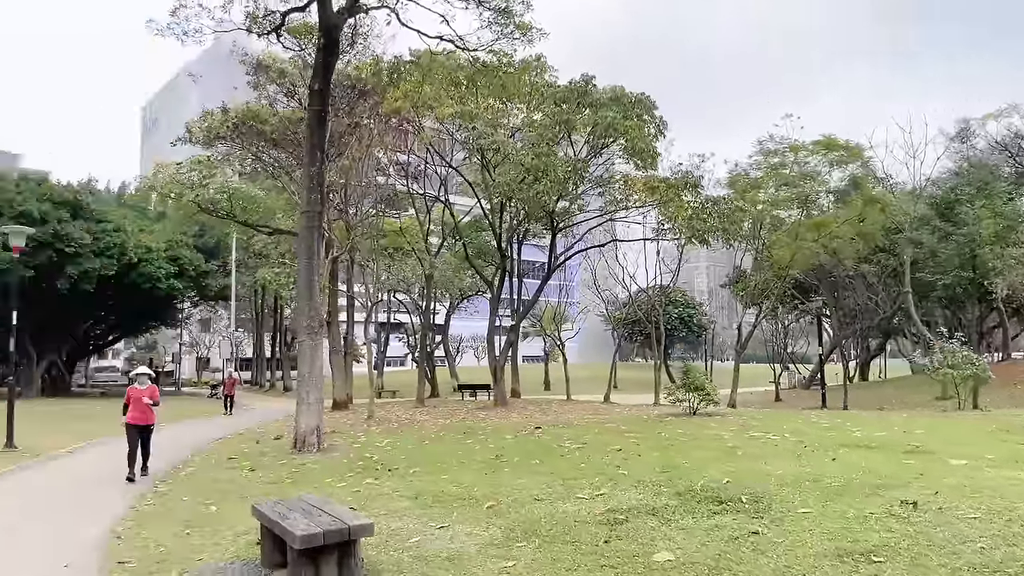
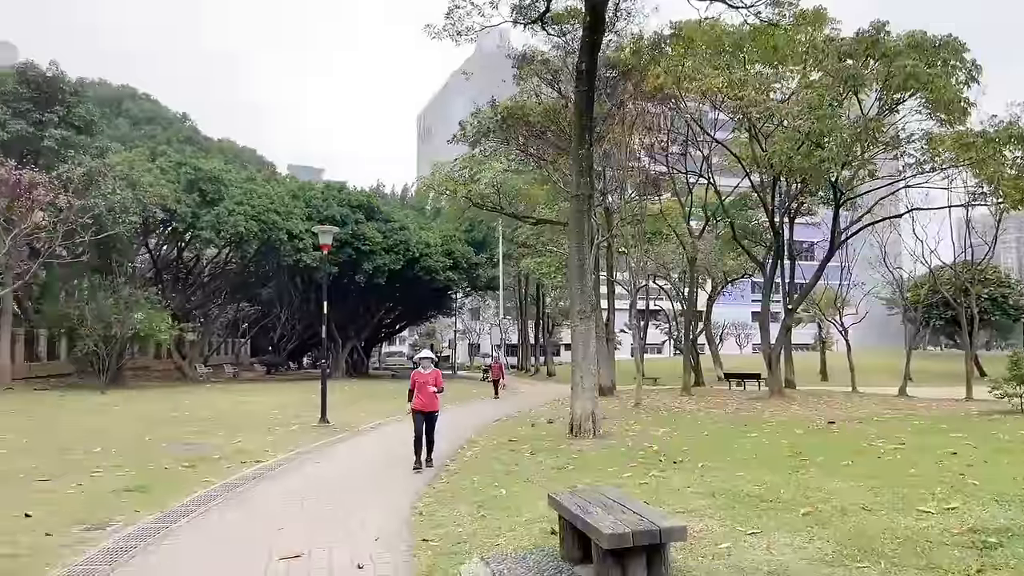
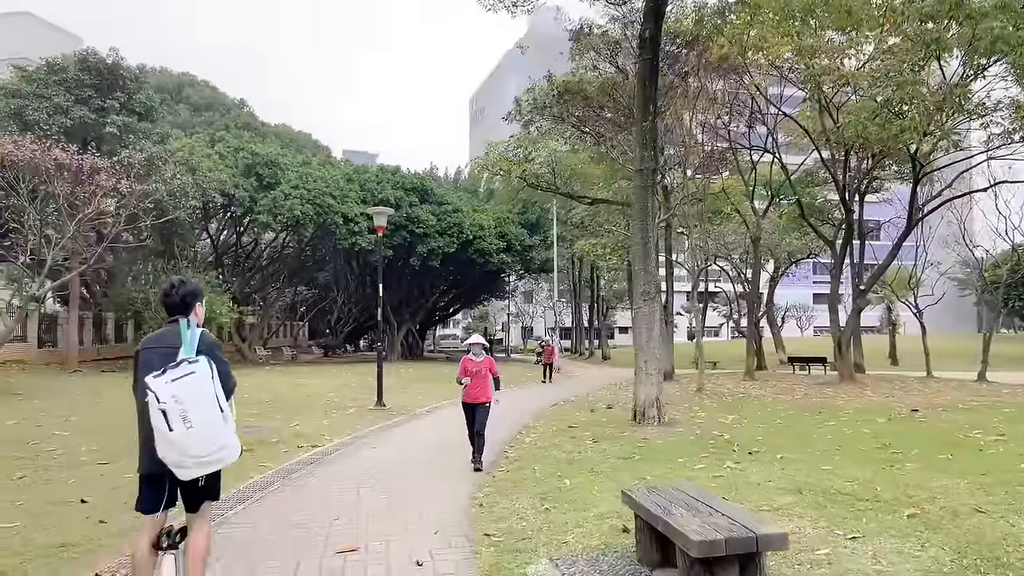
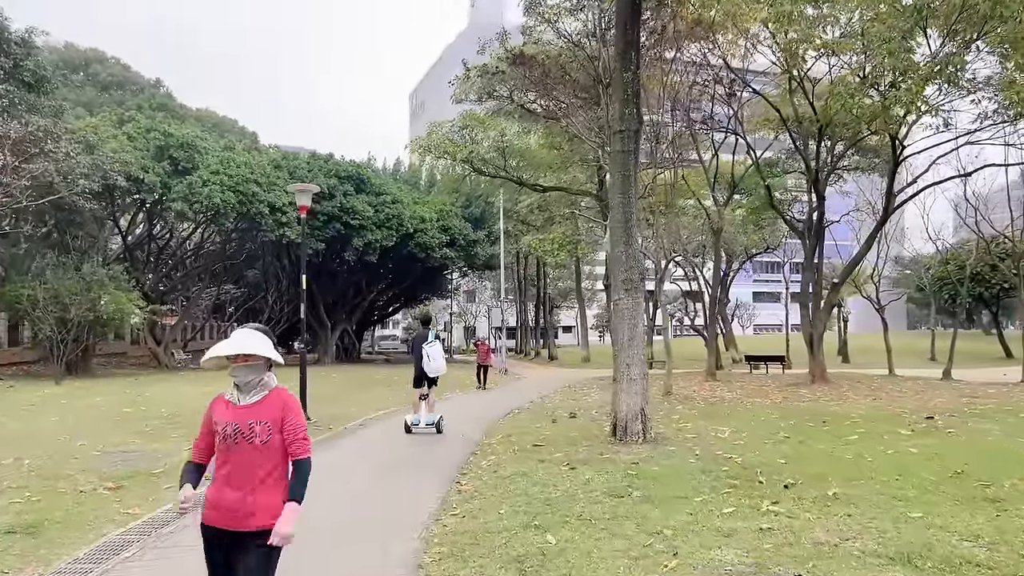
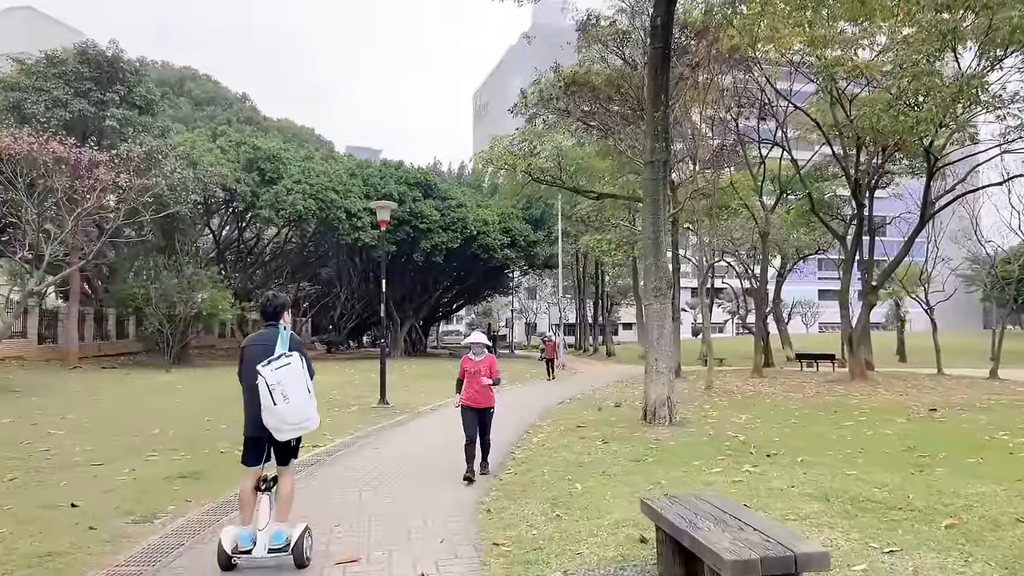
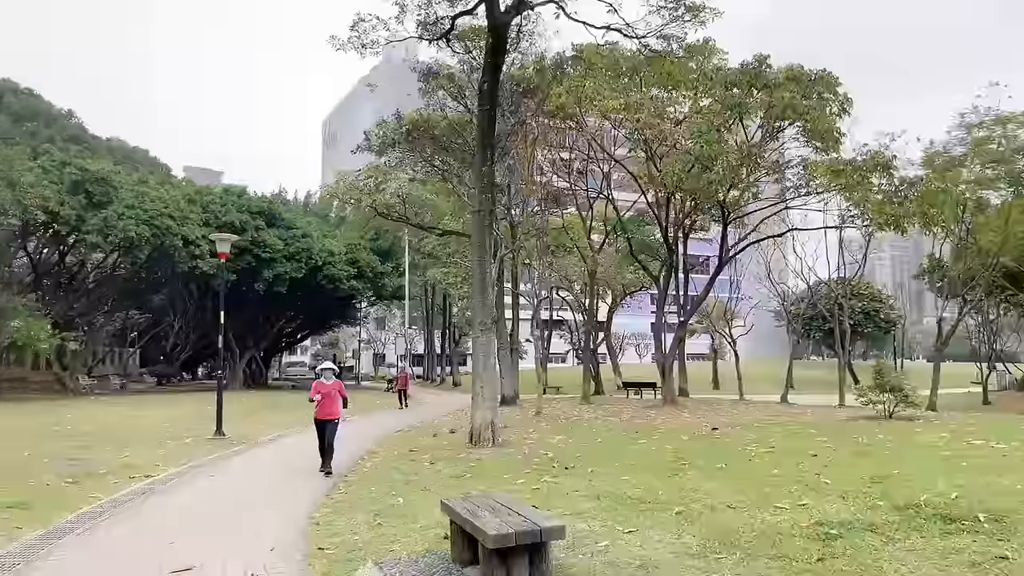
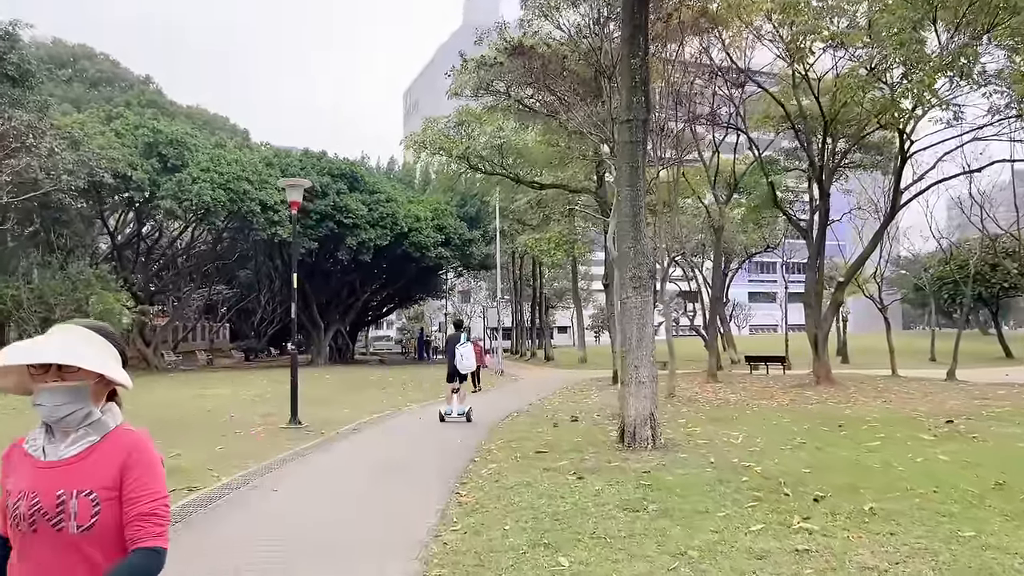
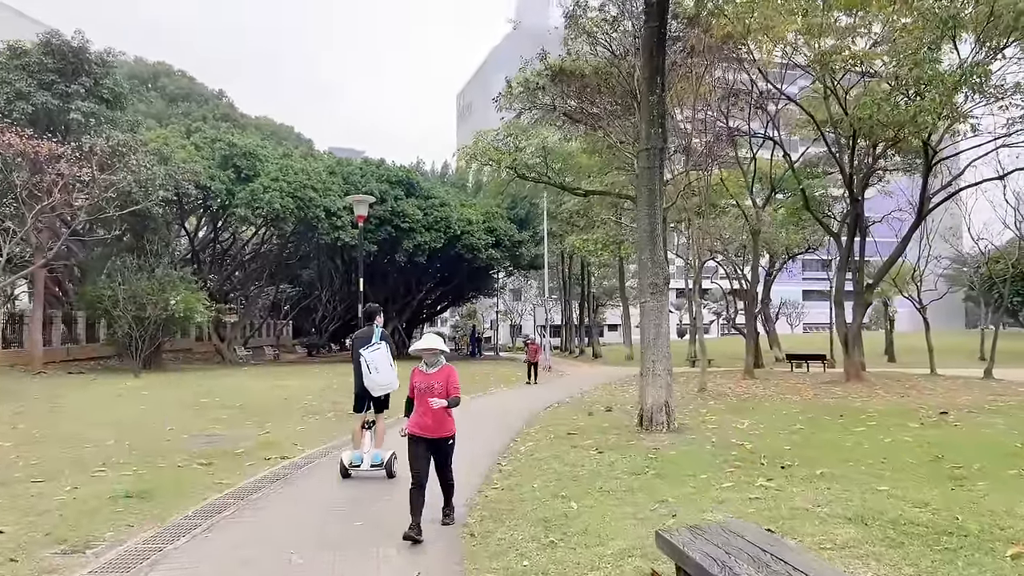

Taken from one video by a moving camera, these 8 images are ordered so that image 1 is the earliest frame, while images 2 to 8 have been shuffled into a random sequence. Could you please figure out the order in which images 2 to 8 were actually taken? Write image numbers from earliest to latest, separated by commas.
6, 2, 3, 5, 8, 4, 7
